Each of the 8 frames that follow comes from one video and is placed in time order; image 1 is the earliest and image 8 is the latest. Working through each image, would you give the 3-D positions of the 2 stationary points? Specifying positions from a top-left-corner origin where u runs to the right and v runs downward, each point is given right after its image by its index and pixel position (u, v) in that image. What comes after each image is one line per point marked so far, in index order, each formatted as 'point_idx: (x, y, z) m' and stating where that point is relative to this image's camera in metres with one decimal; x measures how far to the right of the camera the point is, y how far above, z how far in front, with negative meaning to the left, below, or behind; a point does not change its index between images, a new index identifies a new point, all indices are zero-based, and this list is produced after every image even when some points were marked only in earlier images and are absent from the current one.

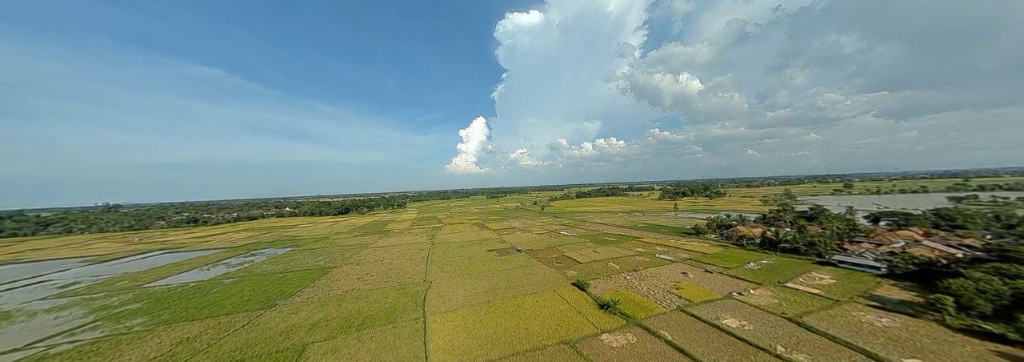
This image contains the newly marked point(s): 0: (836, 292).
0: (+23.5, -8.1, +16.3) m
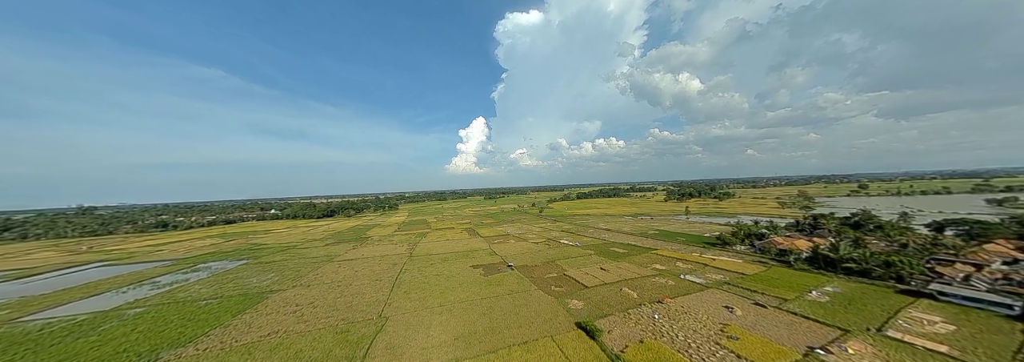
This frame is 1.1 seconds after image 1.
0: (+22.3, -8.2, +10.8) m
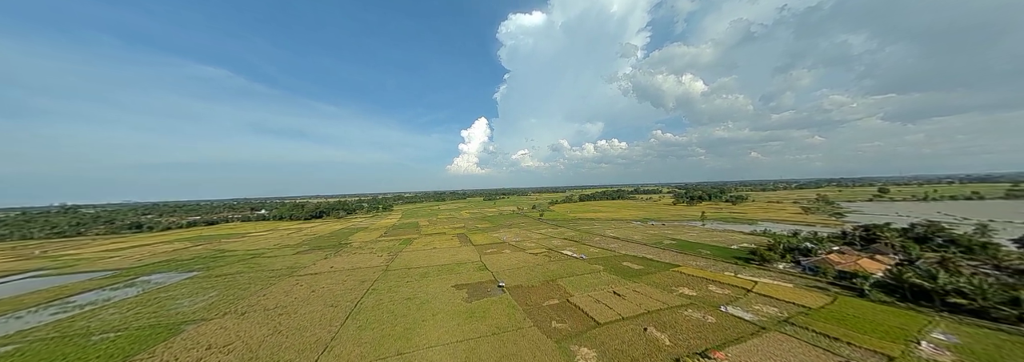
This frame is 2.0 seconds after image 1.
0: (+21.4, -8.4, +5.8) m
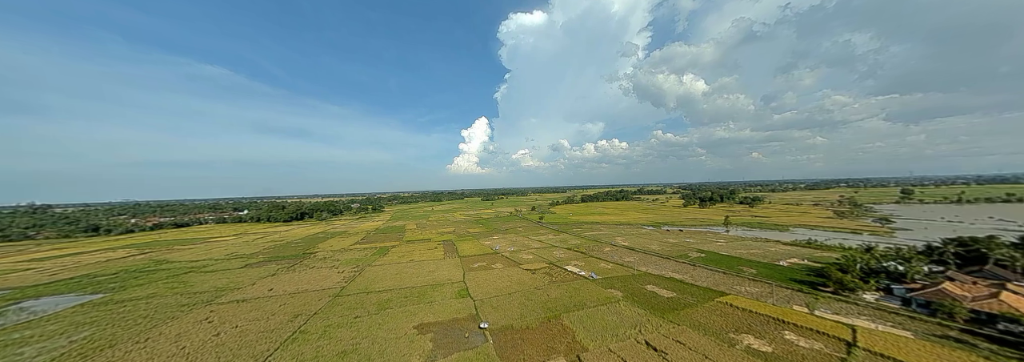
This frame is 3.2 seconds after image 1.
0: (+20.5, -8.4, -0.4) m
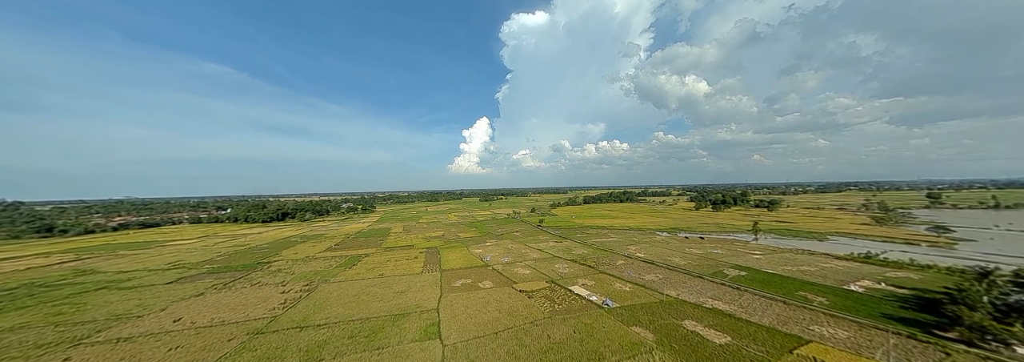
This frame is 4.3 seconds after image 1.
0: (+19.6, -8.2, -6.0) m
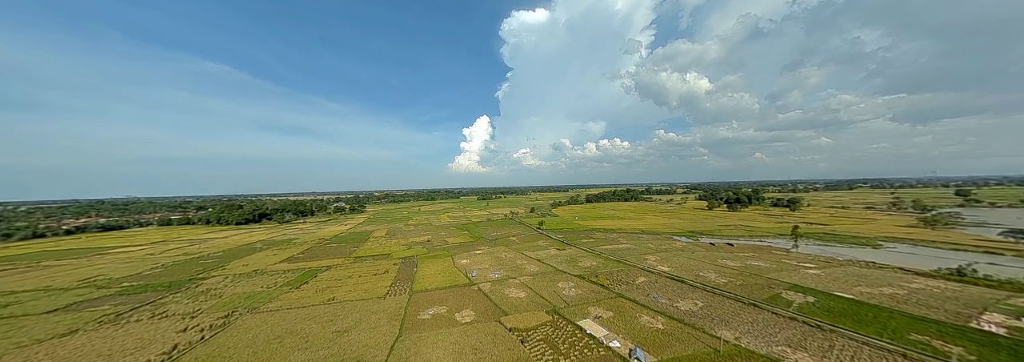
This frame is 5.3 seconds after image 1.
0: (+18.8, -8.0, -11.6) m
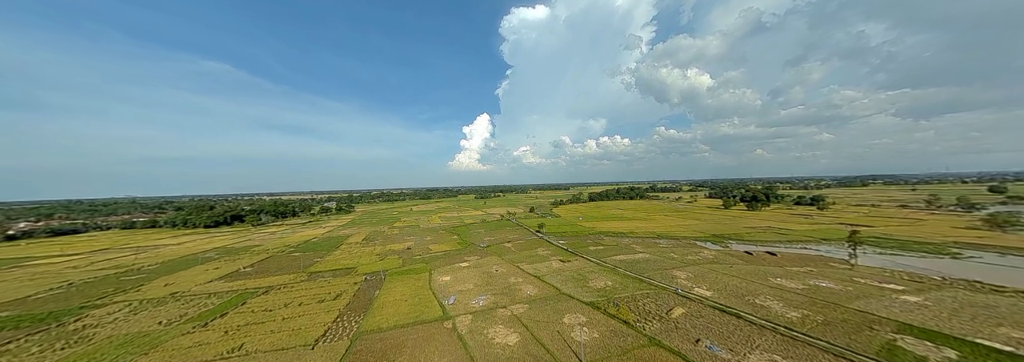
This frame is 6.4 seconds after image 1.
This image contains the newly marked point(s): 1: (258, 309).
0: (+17.9, -7.9, -17.4) m
1: (-19.0, -9.7, +17.3) m
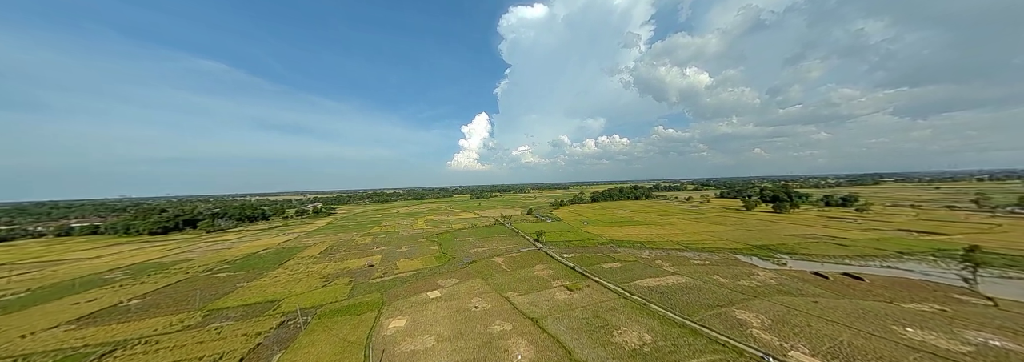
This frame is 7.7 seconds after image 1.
0: (+17.1, -7.8, -24.3) m
1: (-19.9, -9.6, +10.1) m
